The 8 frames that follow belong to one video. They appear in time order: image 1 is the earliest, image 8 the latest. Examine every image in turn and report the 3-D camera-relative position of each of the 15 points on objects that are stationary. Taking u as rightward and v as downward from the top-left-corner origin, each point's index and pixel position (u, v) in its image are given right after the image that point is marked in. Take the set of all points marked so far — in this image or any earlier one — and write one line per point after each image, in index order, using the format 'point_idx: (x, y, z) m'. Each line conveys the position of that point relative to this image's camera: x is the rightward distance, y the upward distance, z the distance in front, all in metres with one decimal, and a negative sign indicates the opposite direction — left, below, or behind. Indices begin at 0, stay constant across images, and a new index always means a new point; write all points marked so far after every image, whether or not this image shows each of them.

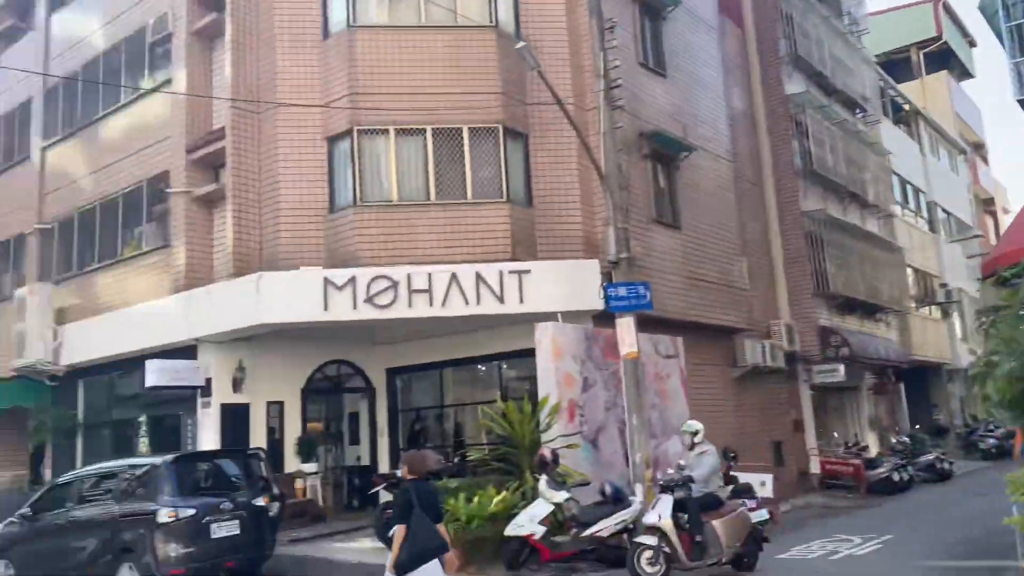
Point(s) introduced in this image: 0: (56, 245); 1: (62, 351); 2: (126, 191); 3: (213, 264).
0: (-9.5, +0.9, +17.6) m
1: (-8.9, -1.3, +16.7) m
2: (-7.5, +1.9, +16.3) m
3: (-5.4, +0.4, +15.2) m
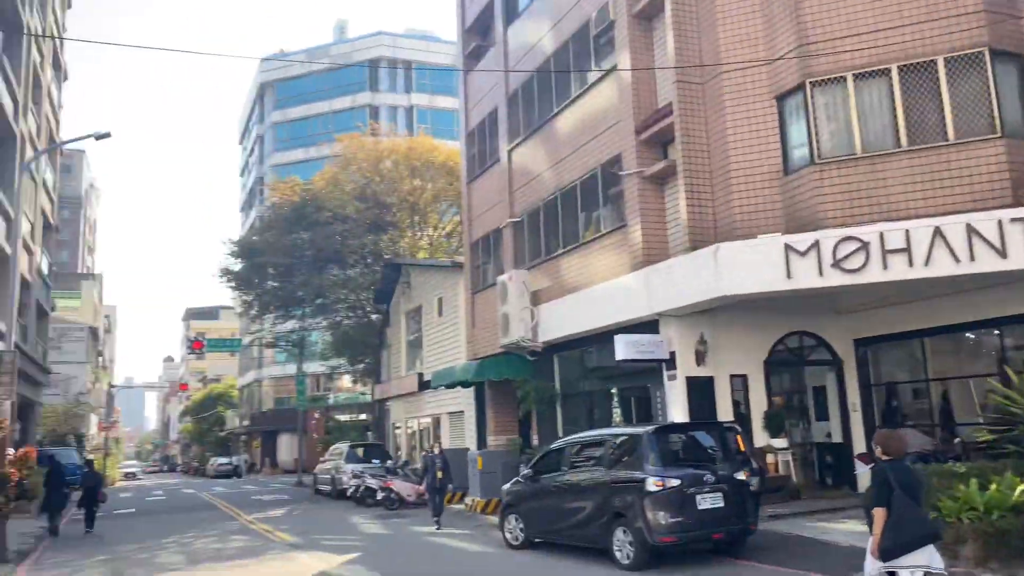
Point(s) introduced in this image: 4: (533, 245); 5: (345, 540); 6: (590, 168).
0: (+0.4, +1.2, +19.5) m
1: (+0.6, -0.9, +18.5) m
2: (+1.5, +2.3, +17.4) m
3: (+2.9, +0.9, +15.4) m
4: (+0.5, +1.0, +19.2) m
5: (-3.1, -4.6, +15.5) m
6: (+1.6, +2.5, +17.2) m
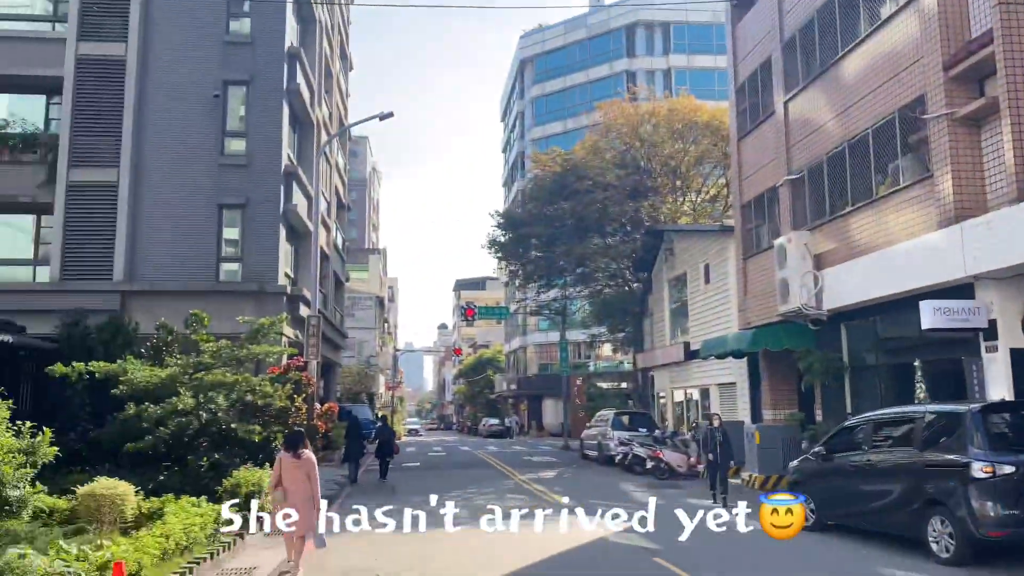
0: (+6.3, +2.0, +18.0) m
1: (+6.3, -0.2, +16.9) m
2: (+6.8, +3.0, +15.6) m
3: (+7.5, +1.5, +13.3) m
4: (+6.4, +1.8, +17.7) m
5: (+1.9, -4.0, +15.3) m
6: (+6.8, +3.2, +15.4) m
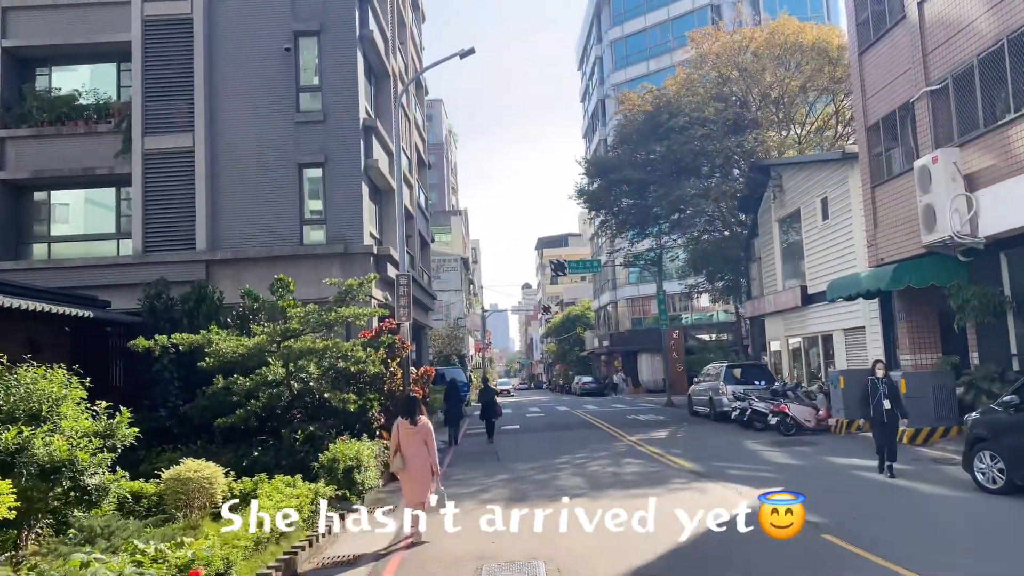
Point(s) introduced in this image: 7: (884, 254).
0: (+8.2, +3.4, +15.6) m
1: (+8.2, +1.2, +14.7) m
2: (+8.4, +4.3, +13.1) m
3: (+9.0, +2.7, +10.9) m
4: (+8.2, +3.2, +15.3) m
5: (+3.9, -3.0, +13.6) m
6: (+8.4, +4.5, +12.9) m
7: (+8.2, +0.7, +18.5) m
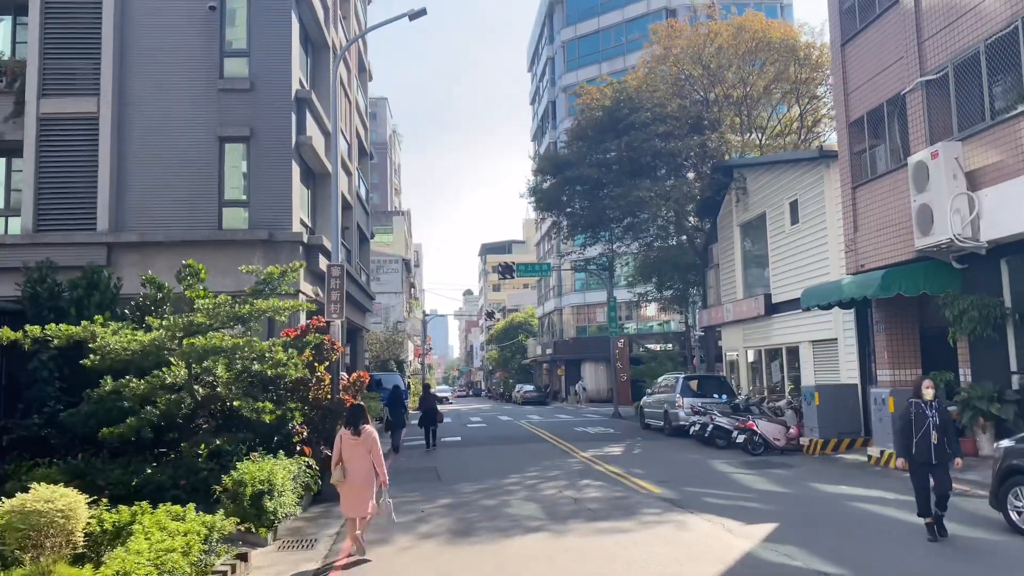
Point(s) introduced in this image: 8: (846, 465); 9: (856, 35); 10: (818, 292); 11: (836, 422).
0: (+7.4, +3.2, +14.2) m
1: (+7.4, +1.0, +13.2) m
2: (+7.8, +4.1, +11.7) m
3: (+8.5, +2.6, +9.5) m
4: (+7.5, +3.0, +13.9) m
5: (+3.1, -3.0, +11.9) m
6: (+7.8, +4.3, +11.5) m
7: (+7.1, +0.6, +17.0) m
8: (+6.0, -3.2, +15.1) m
9: (+7.1, +5.3, +17.5) m
10: (+6.2, -0.1, +17.0) m
11: (+6.6, -2.7, +17.2) m
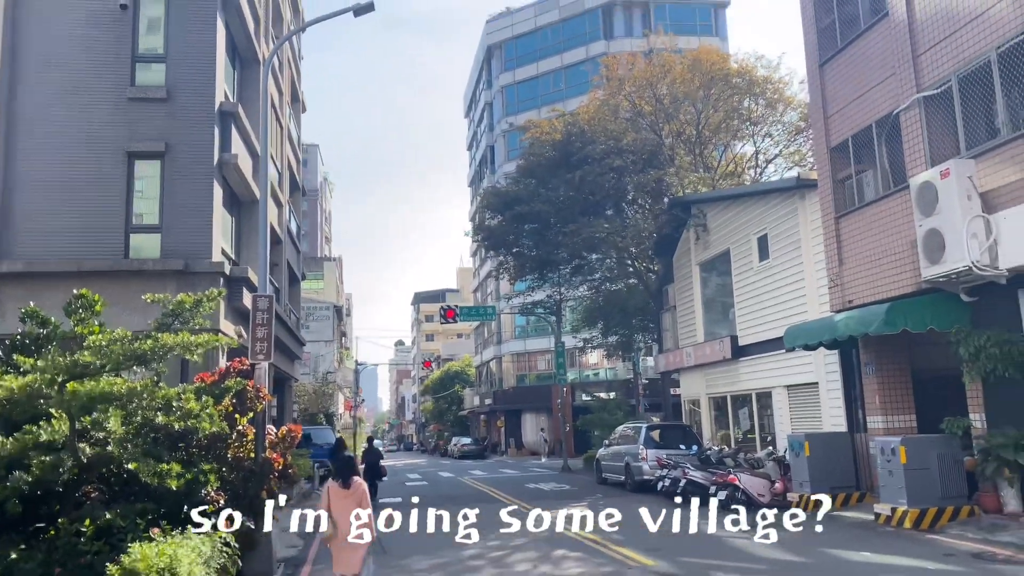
0: (+6.8, +2.7, +12.9) m
1: (+6.9, +0.5, +11.8) m
2: (+7.4, +3.8, +10.6) m
3: (+8.3, +2.3, +8.3) m
4: (+6.9, +2.5, +12.6) m
5: (+2.7, -3.3, +9.9) m
6: (+7.4, +3.9, +10.4) m
7: (+6.3, -0.1, +15.6) m
8: (+5.4, -3.7, +13.3) m
9: (+6.3, +4.5, +16.3) m
10: (+5.4, -0.8, +15.4) m
11: (+5.8, -3.4, +15.5) m
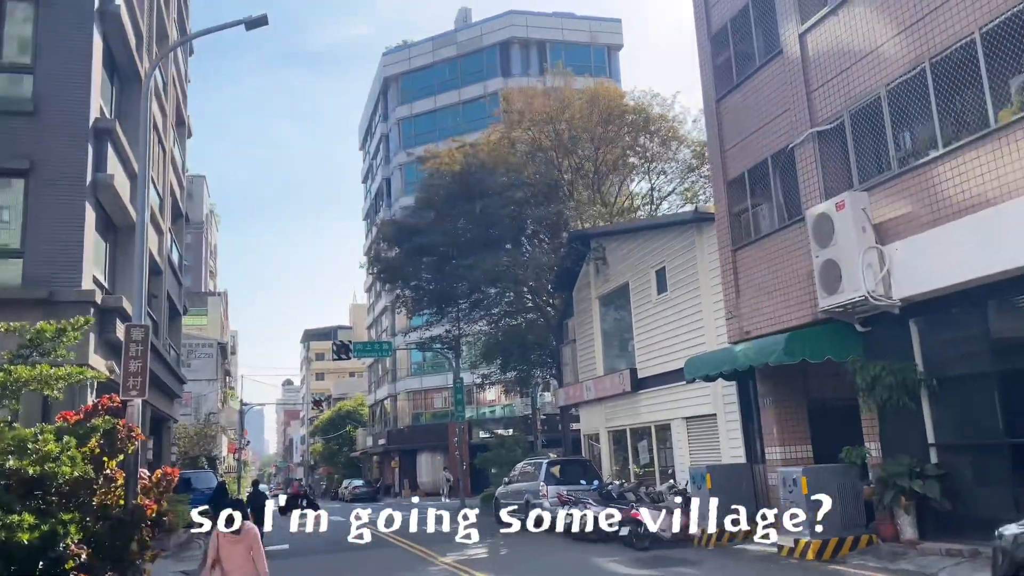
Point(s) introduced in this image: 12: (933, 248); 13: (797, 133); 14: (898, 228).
0: (+5.3, +2.2, +13.3) m
1: (+5.6, +0.1, +12.1) m
2: (+6.2, +3.4, +11.1) m
3: (+7.4, +2.1, +8.9) m
4: (+5.5, +2.0, +13.0) m
5: (+1.6, -3.7, +9.5) m
6: (+6.2, +3.6, +10.9) m
7: (+4.5, -0.7, +15.7) m
8: (+3.8, -4.2, +13.2) m
9: (+4.4, +3.9, +16.6) m
10: (+3.6, -1.4, +15.4) m
11: (+4.0, -4.0, +15.4) m
12: (+5.8, +0.6, +11.6) m
13: (+4.9, +2.7, +14.6) m
14: (+5.6, +0.9, +12.4) m
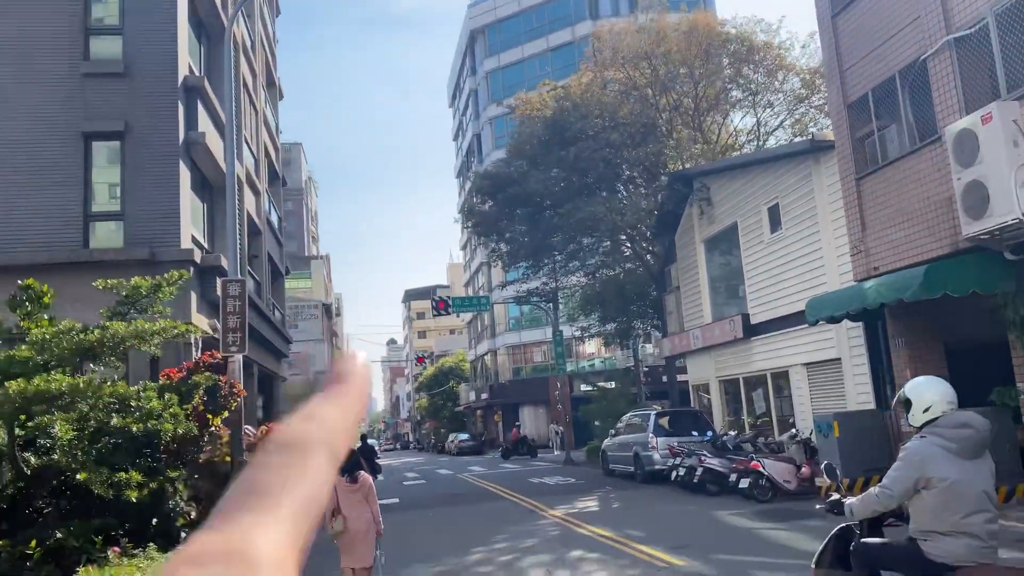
0: (+6.7, +3.3, +11.7) m
1: (+6.9, +1.1, +10.7) m
2: (+7.3, +4.3, +9.4) m
3: (+8.3, +3.0, +7.2) m
4: (+6.8, +3.1, +11.4) m
5: (+2.9, -2.9, +8.7) m
6: (+7.3, +4.5, +9.2) m
7: (+6.3, +0.4, +14.4) m
8: (+5.5, -3.2, +12.2) m
9: (+6.1, +5.1, +15.1) m
10: (+5.4, -0.2, +14.2) m
11: (+5.9, -2.9, +14.3) m
12: (+7.0, +1.6, +10.1) m
13: (+6.5, +3.8, +13.0) m
14: (+7.0, +1.9, +10.9) m
